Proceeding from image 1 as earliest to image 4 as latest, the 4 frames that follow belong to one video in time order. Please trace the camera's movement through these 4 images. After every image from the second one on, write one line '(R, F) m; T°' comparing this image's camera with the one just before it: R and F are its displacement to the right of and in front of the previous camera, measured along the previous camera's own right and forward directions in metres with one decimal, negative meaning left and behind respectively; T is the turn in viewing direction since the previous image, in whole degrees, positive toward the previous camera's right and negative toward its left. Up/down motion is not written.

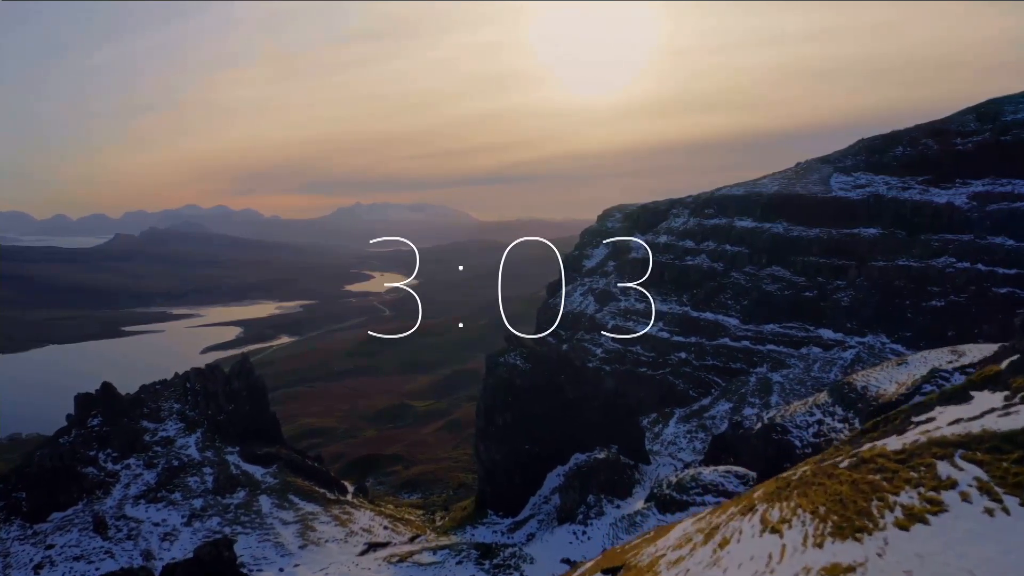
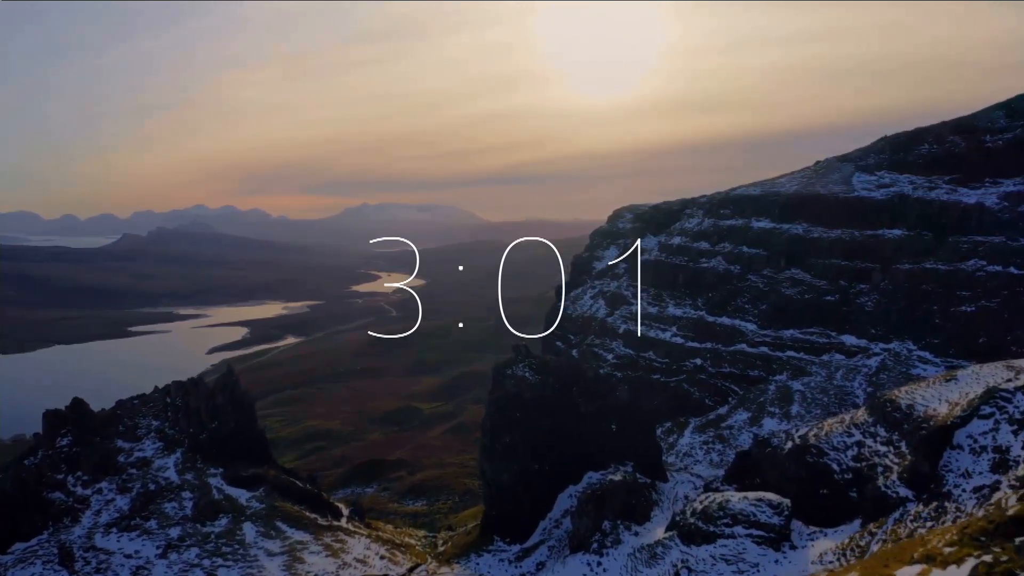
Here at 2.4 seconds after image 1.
(-0.1, +2.8) m; -1°
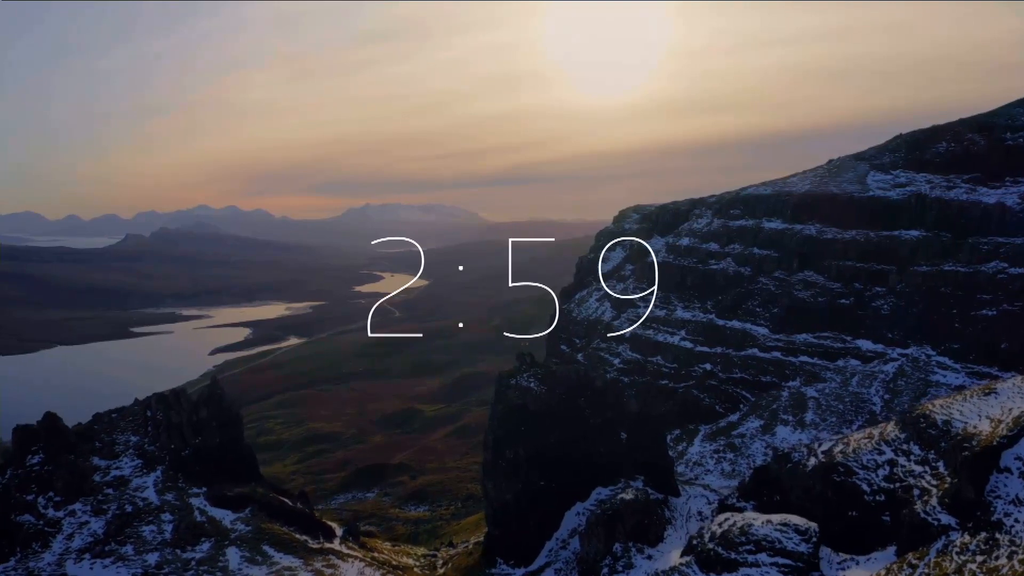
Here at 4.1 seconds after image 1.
(0.0, +2.0) m; 0°
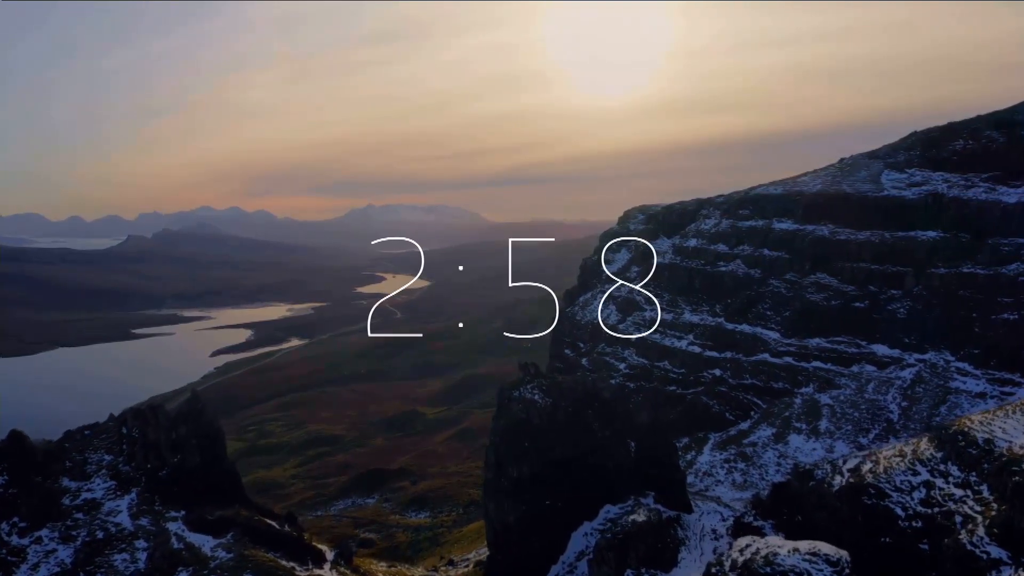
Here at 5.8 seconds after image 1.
(0.0, +2.1) m; 0°
